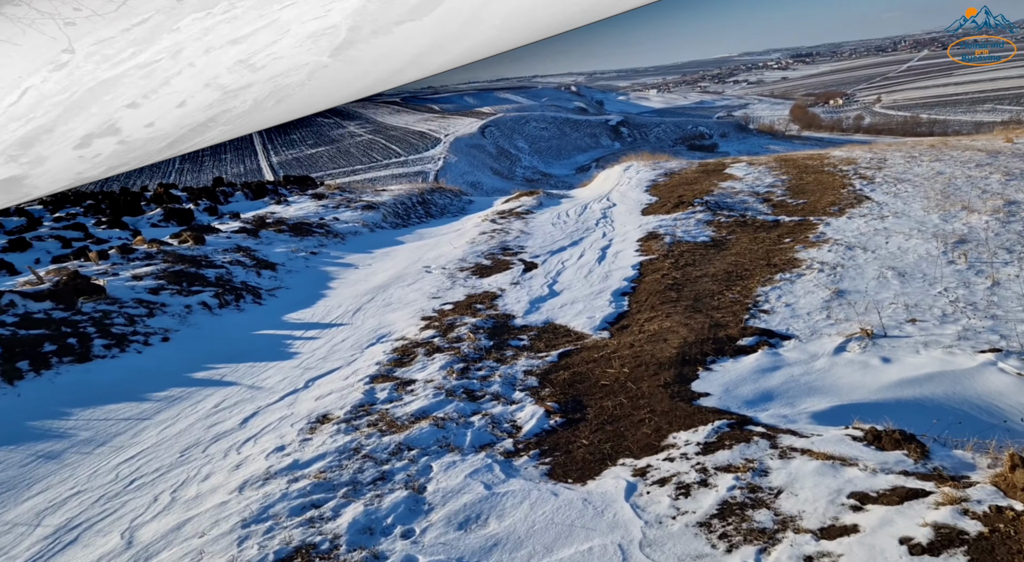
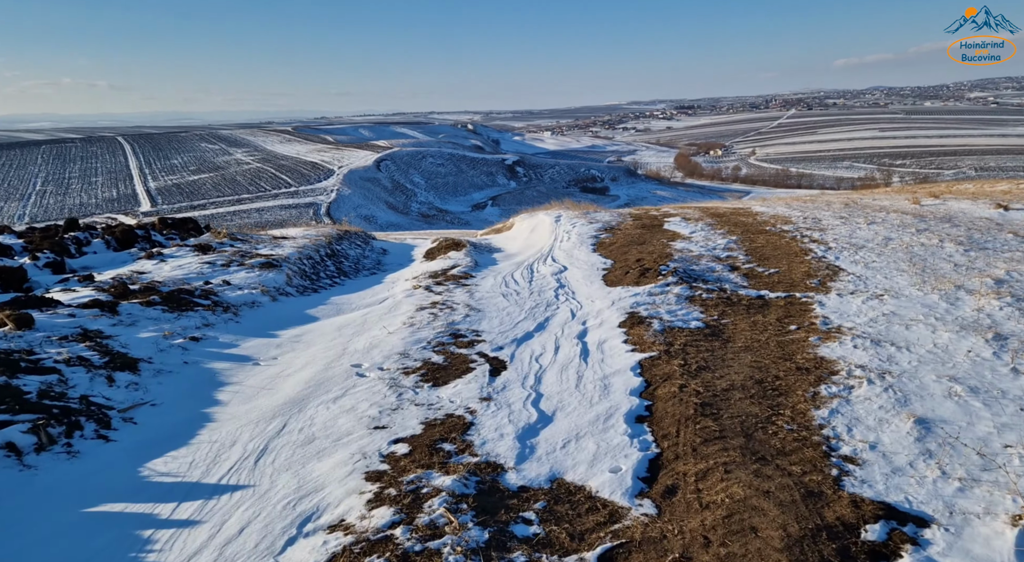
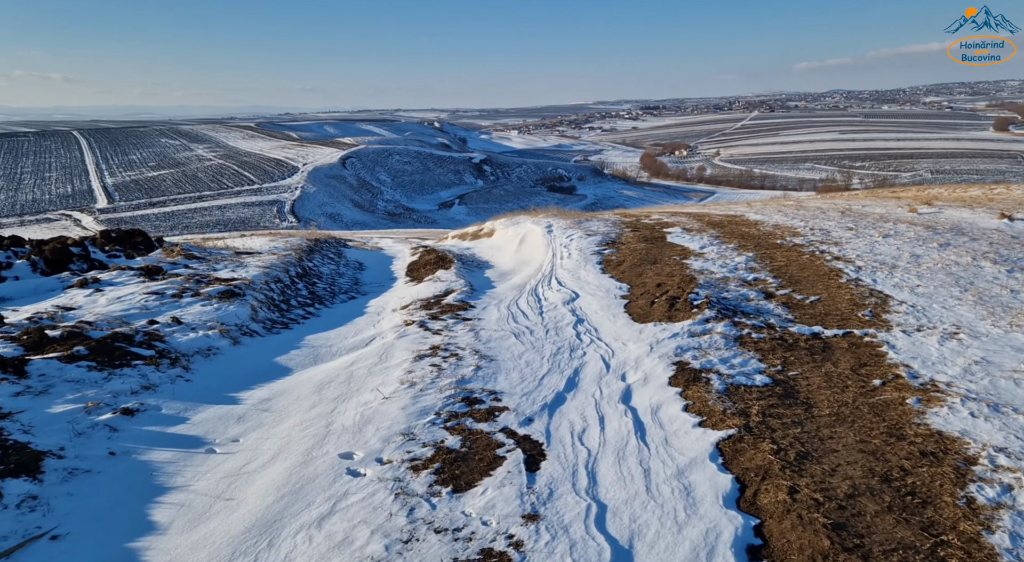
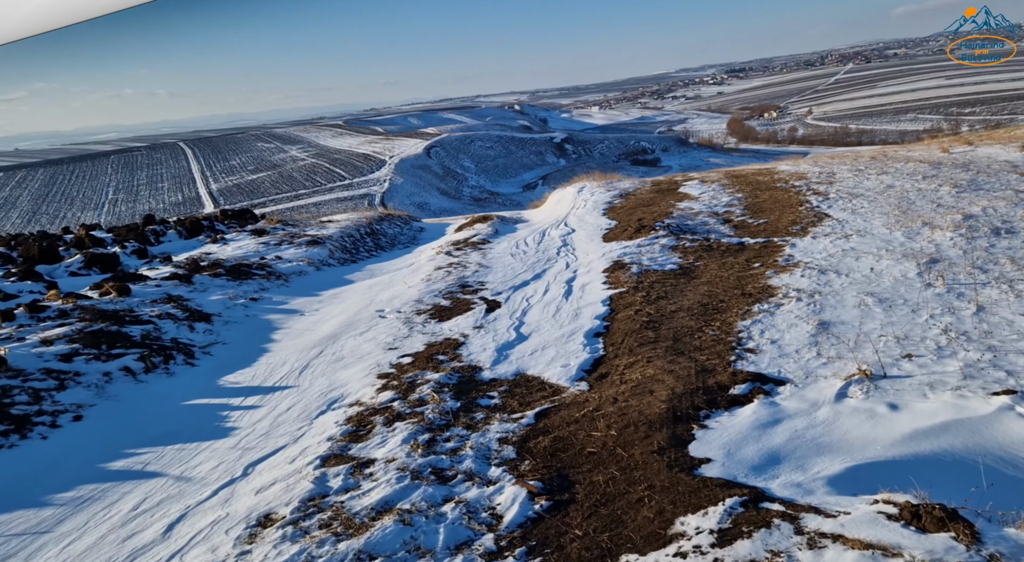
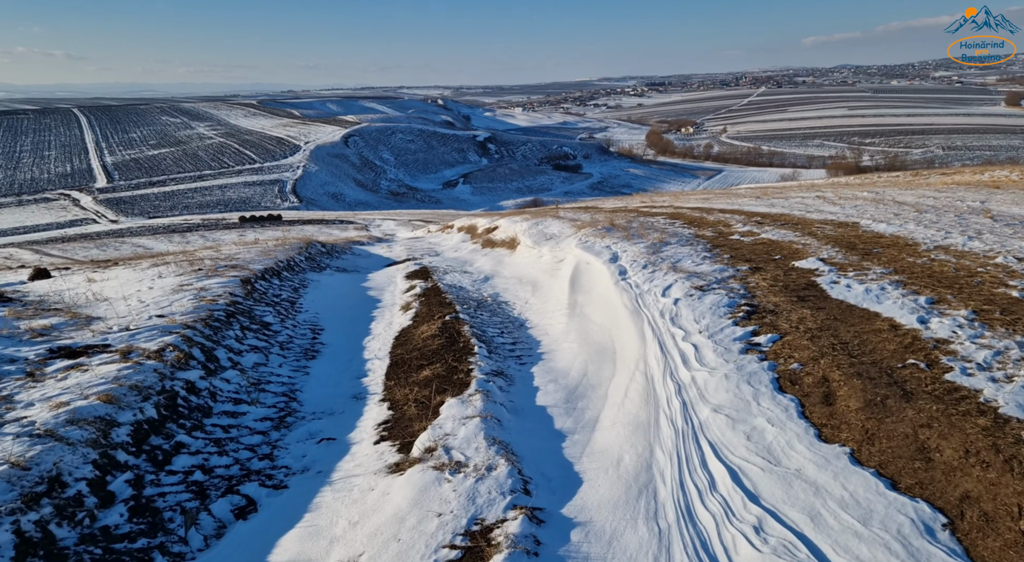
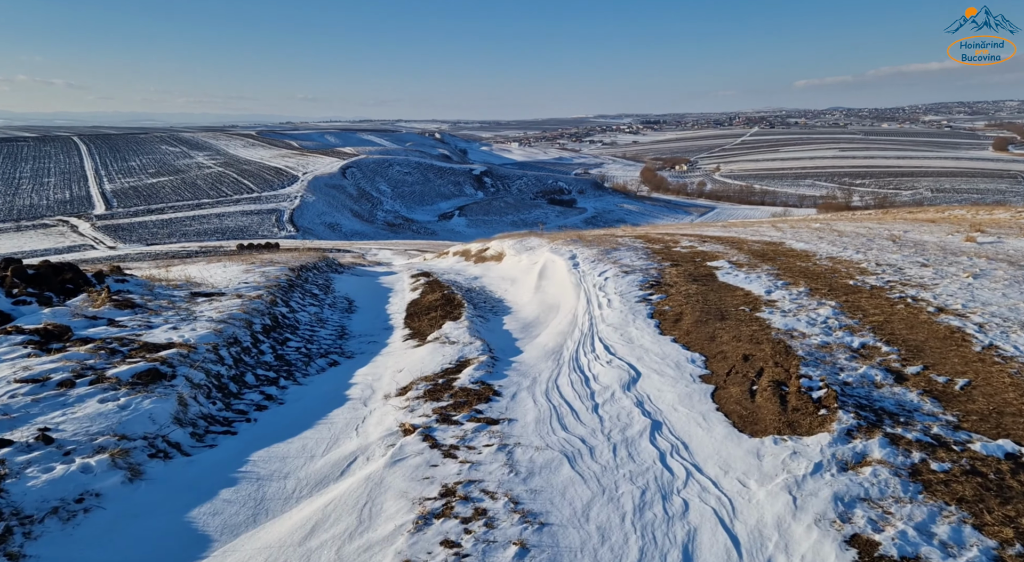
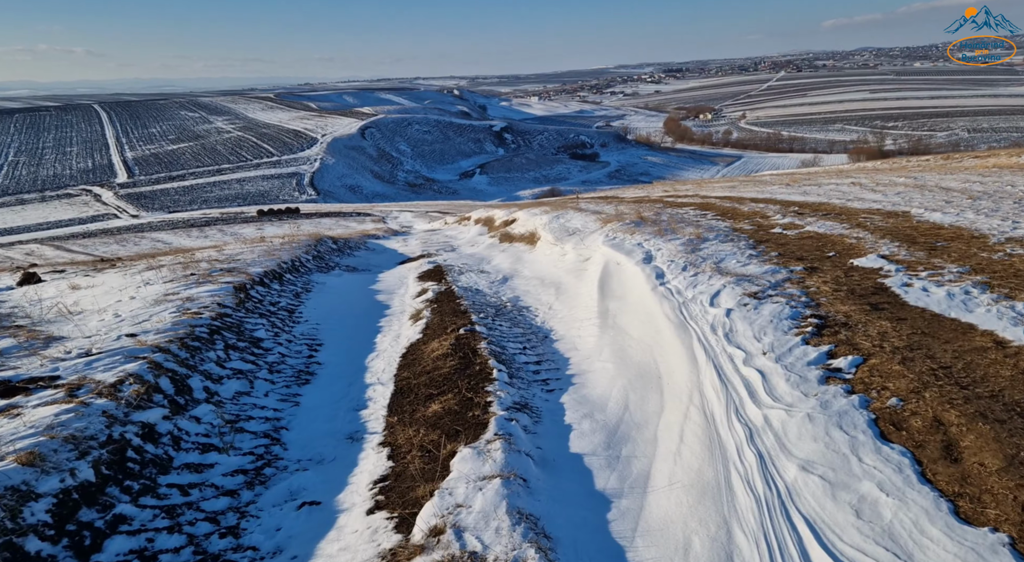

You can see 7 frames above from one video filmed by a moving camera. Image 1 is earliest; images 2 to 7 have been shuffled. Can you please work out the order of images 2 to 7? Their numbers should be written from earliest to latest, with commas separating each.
4, 2, 3, 6, 5, 7
